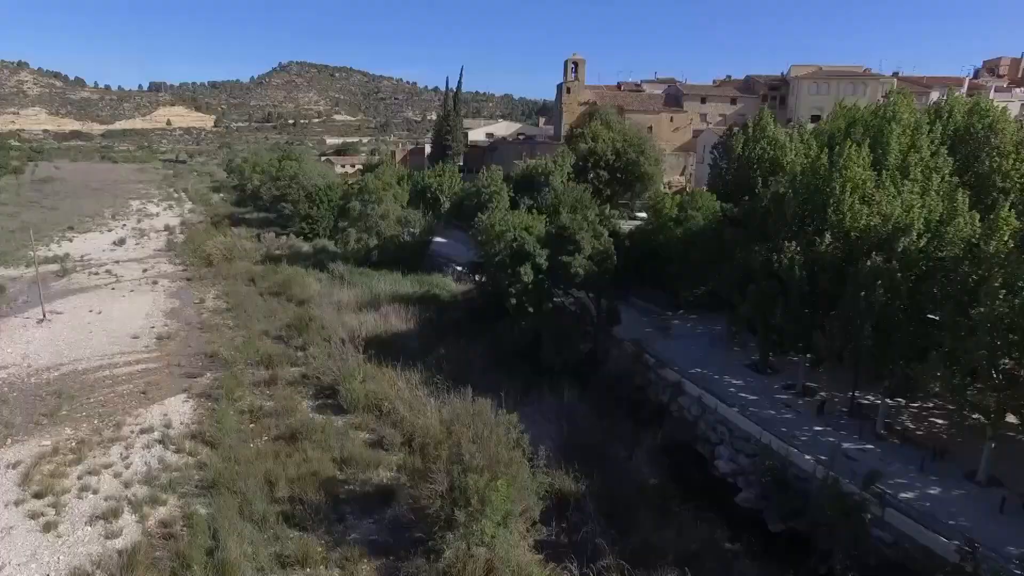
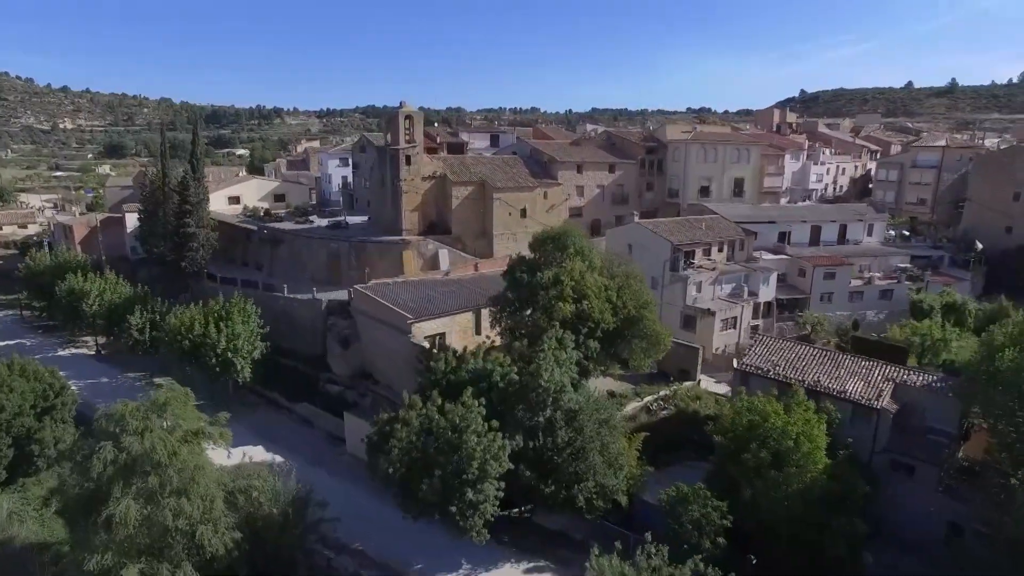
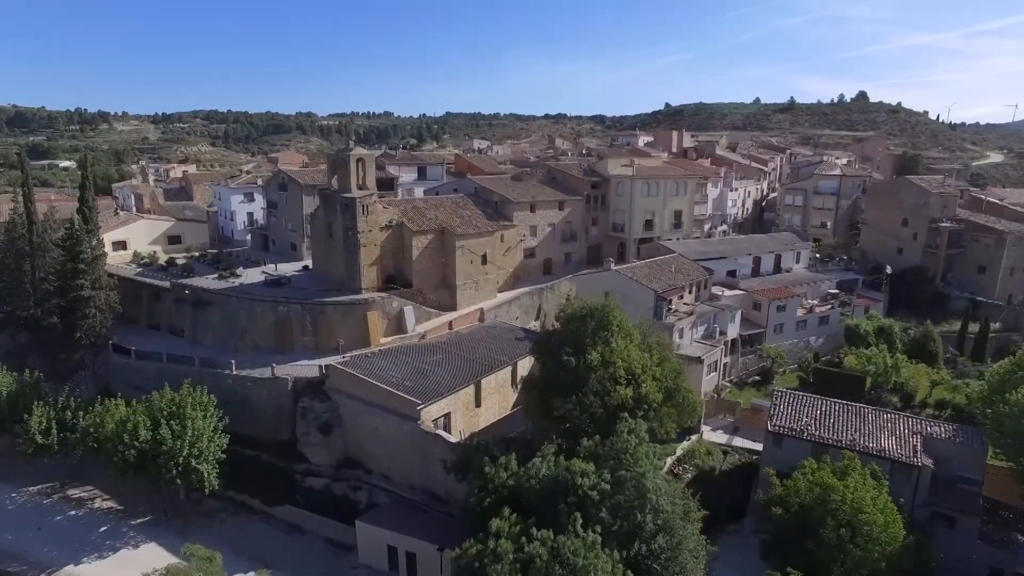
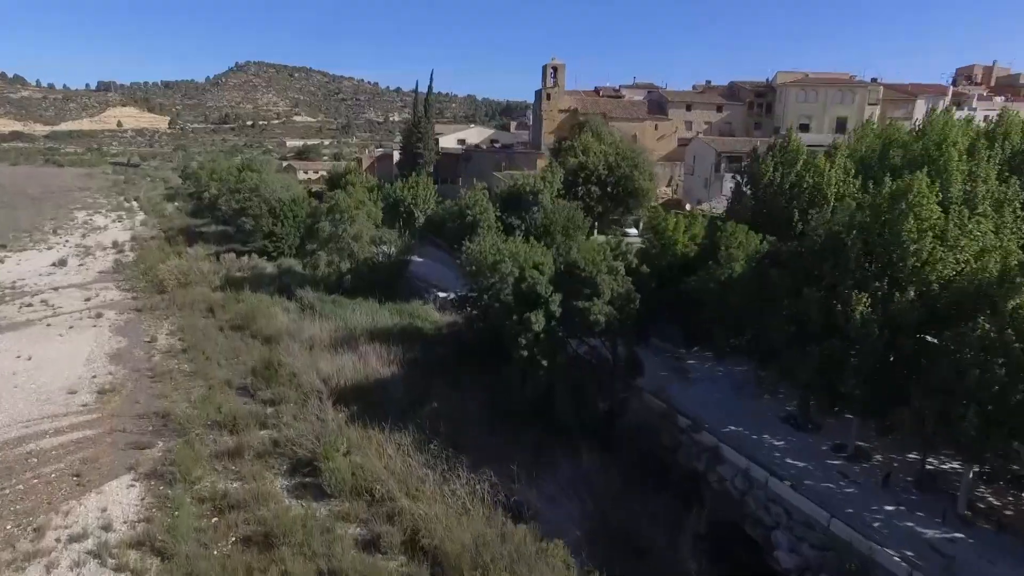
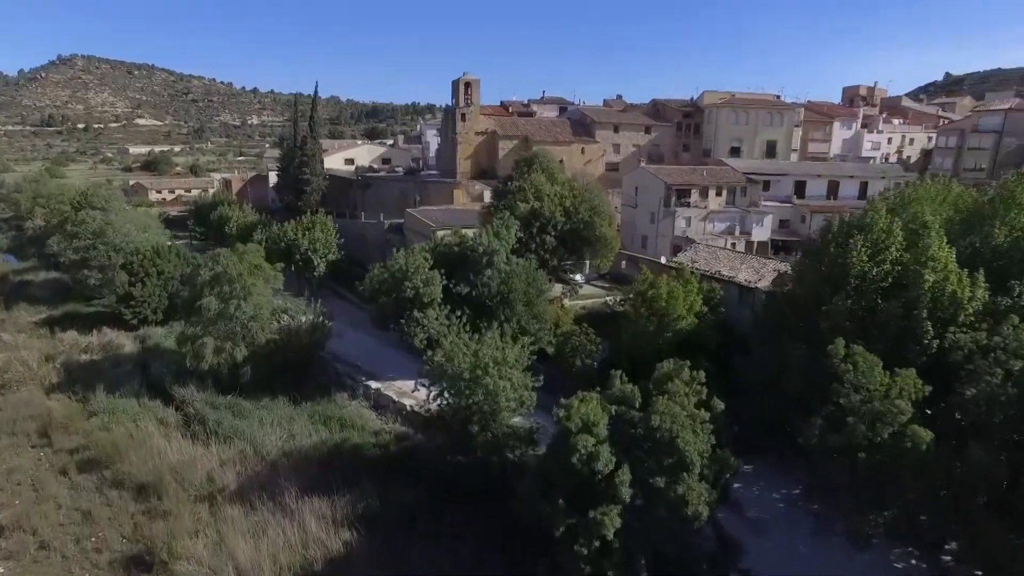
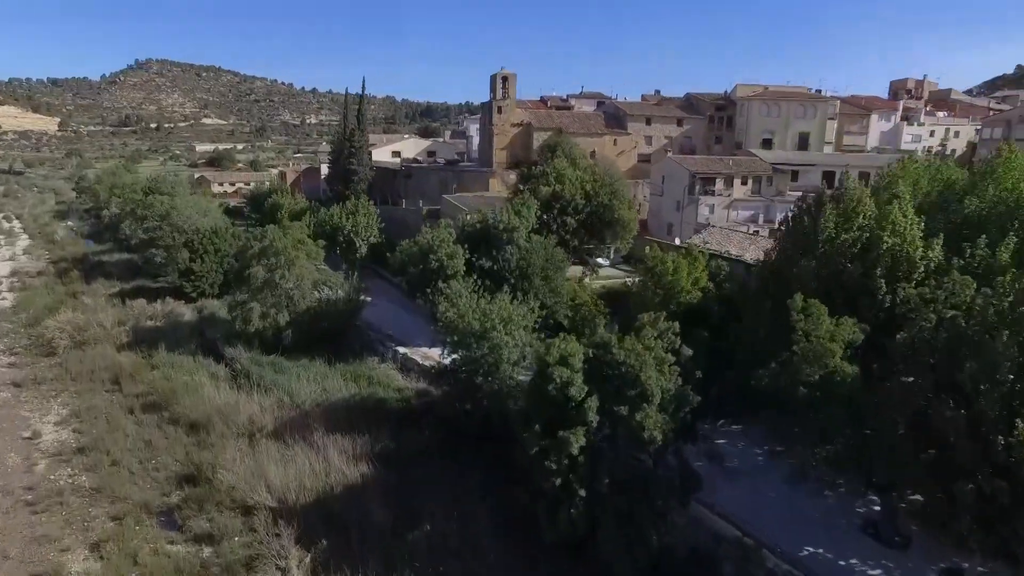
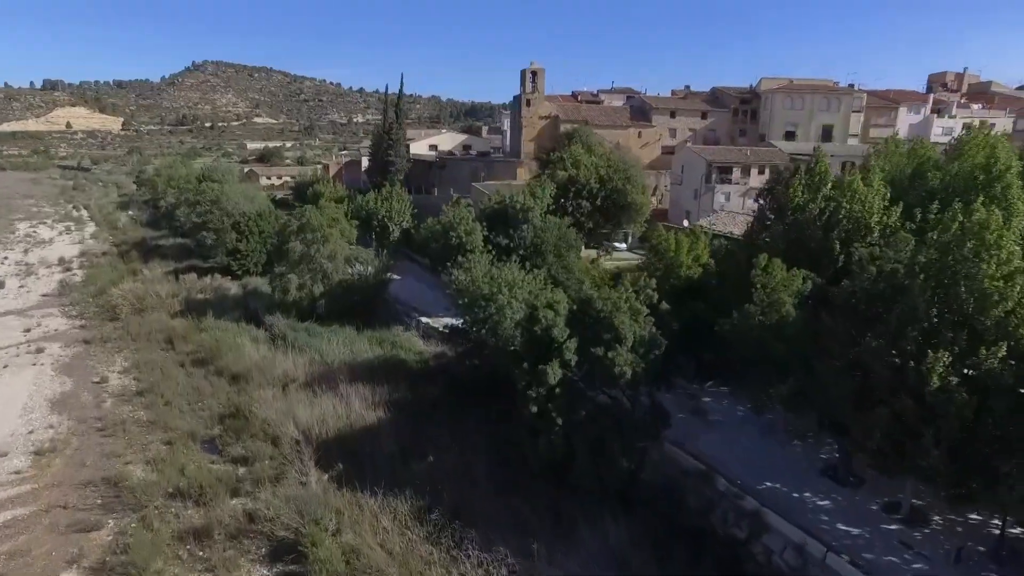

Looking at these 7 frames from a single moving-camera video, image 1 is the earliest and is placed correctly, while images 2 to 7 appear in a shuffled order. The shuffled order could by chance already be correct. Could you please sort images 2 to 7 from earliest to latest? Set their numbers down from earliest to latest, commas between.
4, 7, 6, 5, 2, 3
